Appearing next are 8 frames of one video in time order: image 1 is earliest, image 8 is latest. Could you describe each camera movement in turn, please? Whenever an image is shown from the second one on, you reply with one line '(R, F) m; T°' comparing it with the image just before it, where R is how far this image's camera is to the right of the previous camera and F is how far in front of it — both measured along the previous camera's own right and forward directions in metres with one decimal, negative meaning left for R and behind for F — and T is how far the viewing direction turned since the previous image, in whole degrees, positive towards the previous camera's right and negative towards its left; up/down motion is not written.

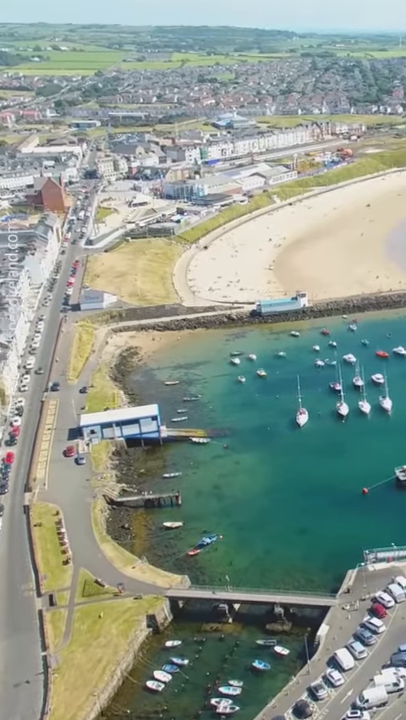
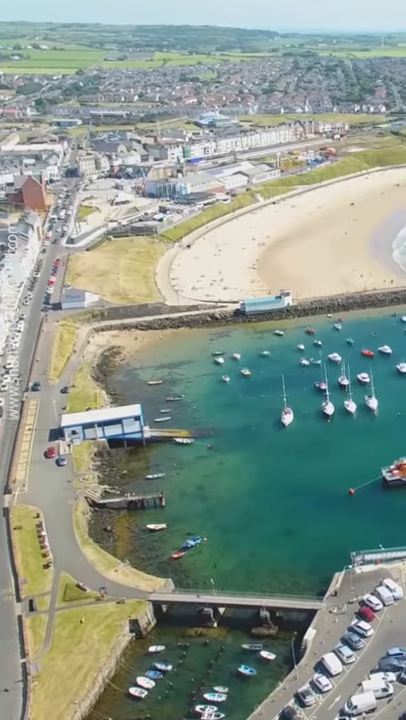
(0.0, +0.8) m; +1°
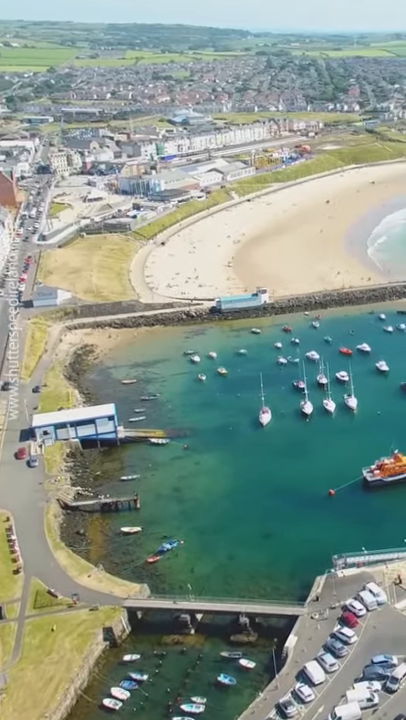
(-0.1, +1.3) m; +2°
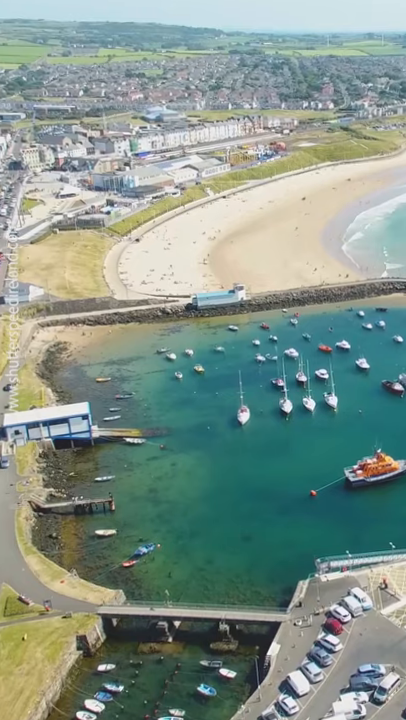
(-0.2, +1.4) m; +2°
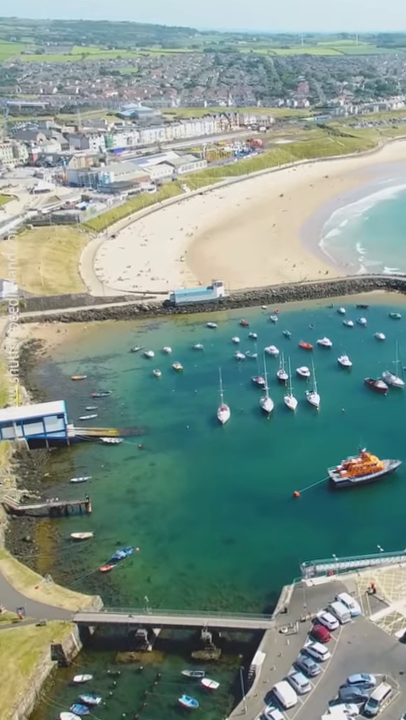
(-0.2, +1.4) m; +2°
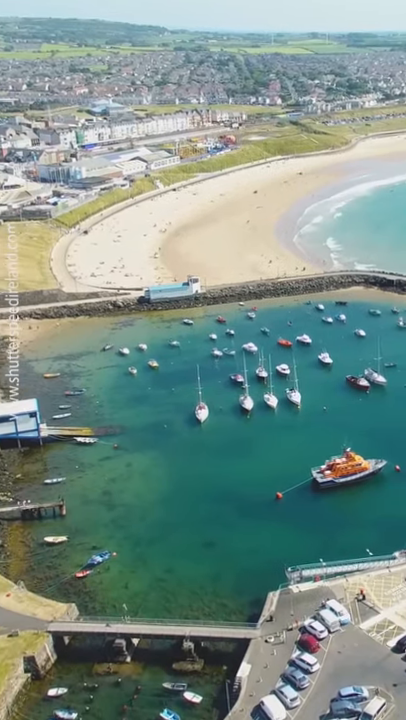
(-0.4, +1.5) m; +2°
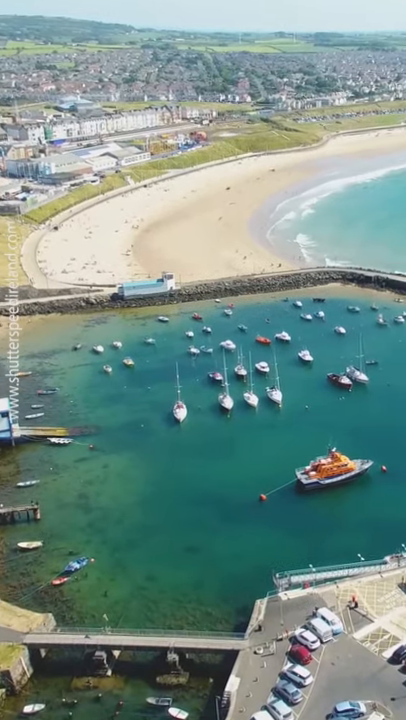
(-0.5, +1.5) m; +2°
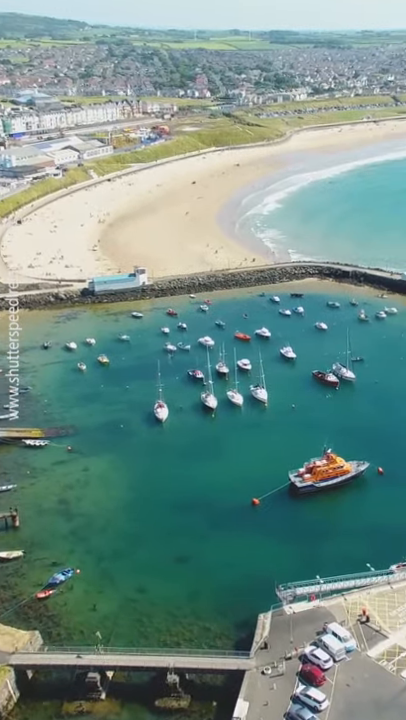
(-1.3, +2.1) m; +3°
